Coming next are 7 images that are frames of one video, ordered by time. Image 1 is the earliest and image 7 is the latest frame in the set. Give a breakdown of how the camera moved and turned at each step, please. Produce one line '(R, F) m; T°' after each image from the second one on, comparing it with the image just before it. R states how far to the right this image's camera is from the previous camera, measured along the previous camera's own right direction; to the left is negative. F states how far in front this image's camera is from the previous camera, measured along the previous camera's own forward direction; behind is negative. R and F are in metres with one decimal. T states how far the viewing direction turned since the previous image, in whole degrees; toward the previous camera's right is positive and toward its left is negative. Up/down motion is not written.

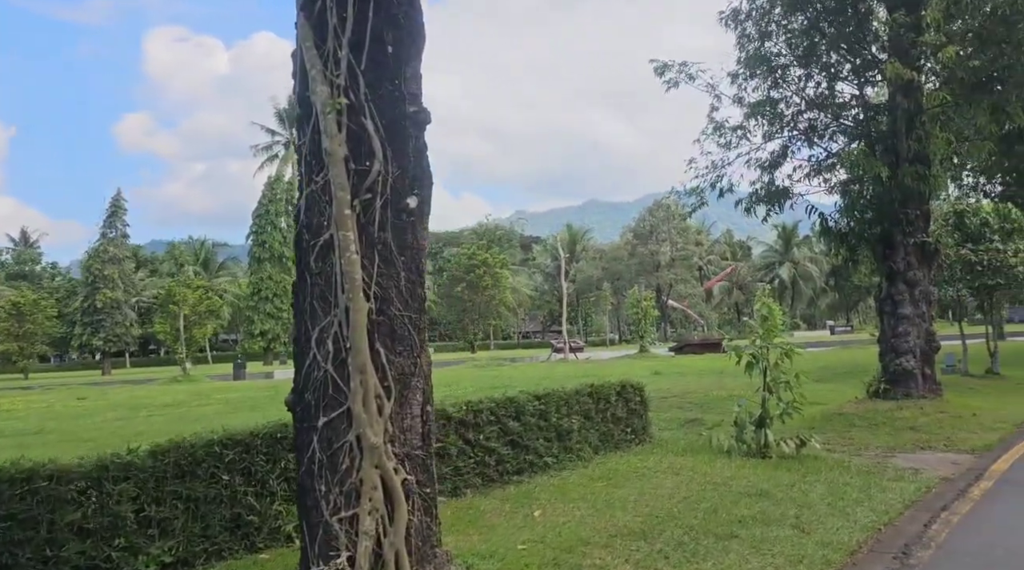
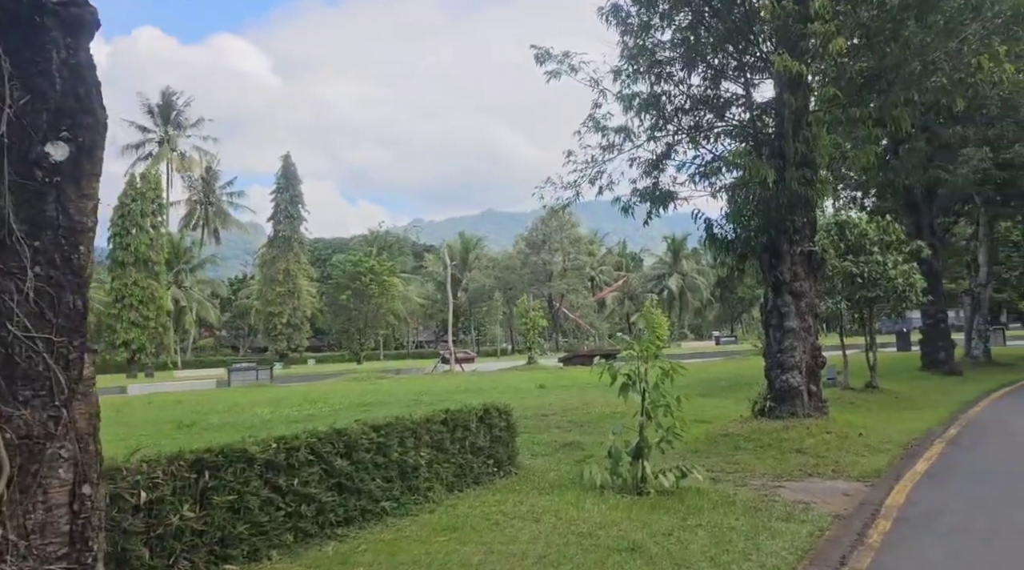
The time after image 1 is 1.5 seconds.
(+0.5, +1.2) m; +7°
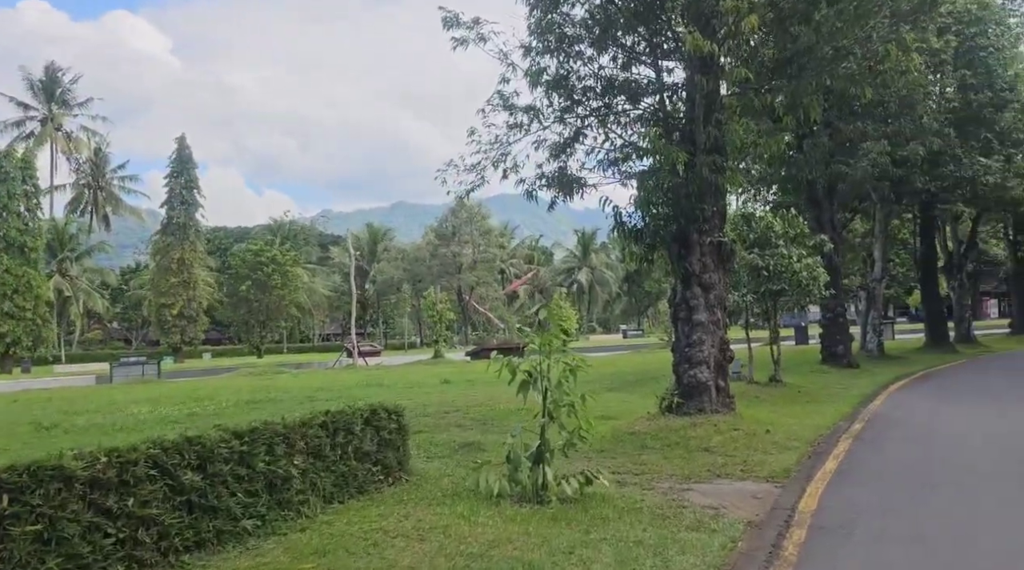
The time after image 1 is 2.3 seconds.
(+0.2, +0.7) m; +6°
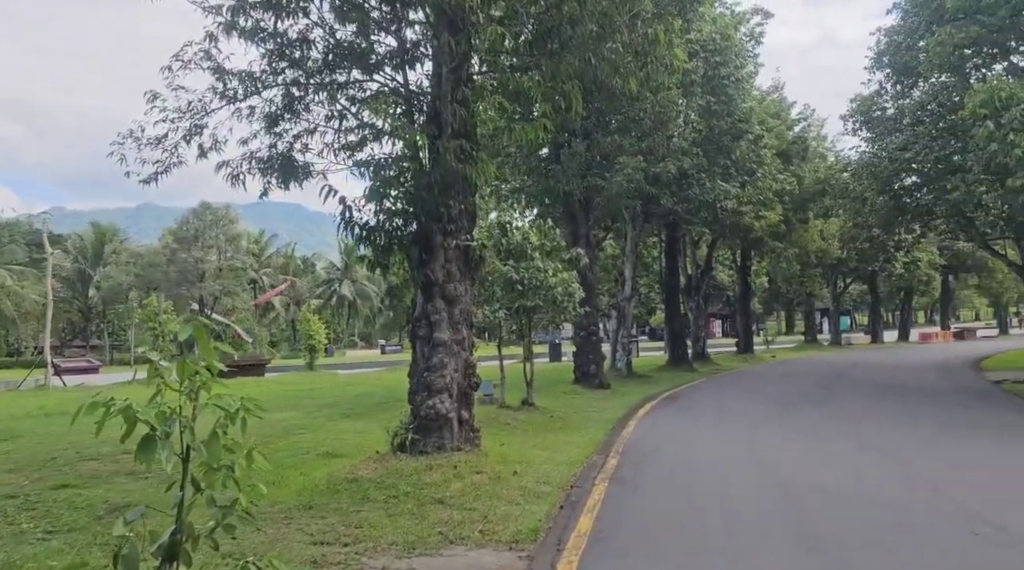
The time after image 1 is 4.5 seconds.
(+0.7, +2.0) m; +16°
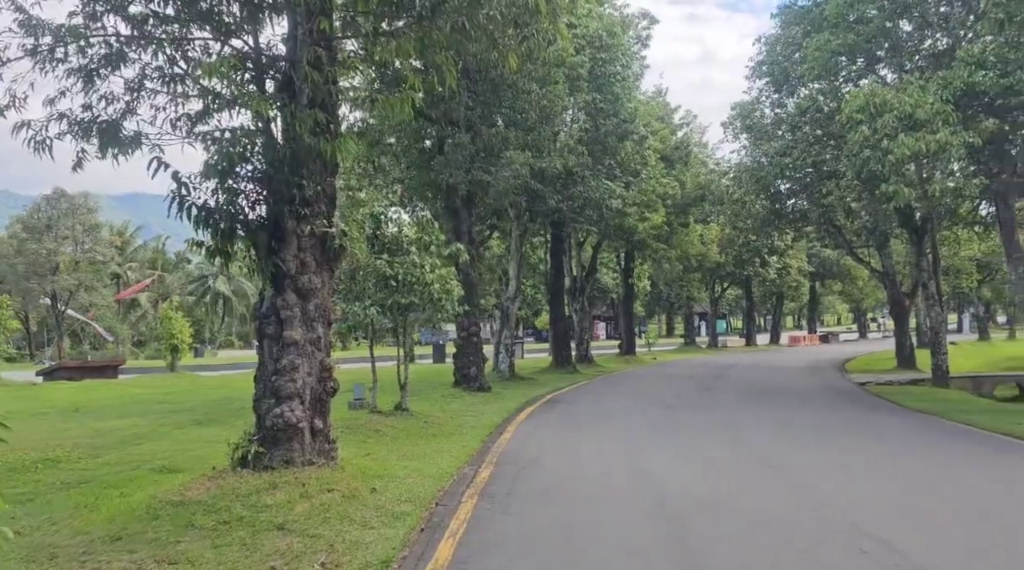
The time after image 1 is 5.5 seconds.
(+0.2, +0.9) m; +8°
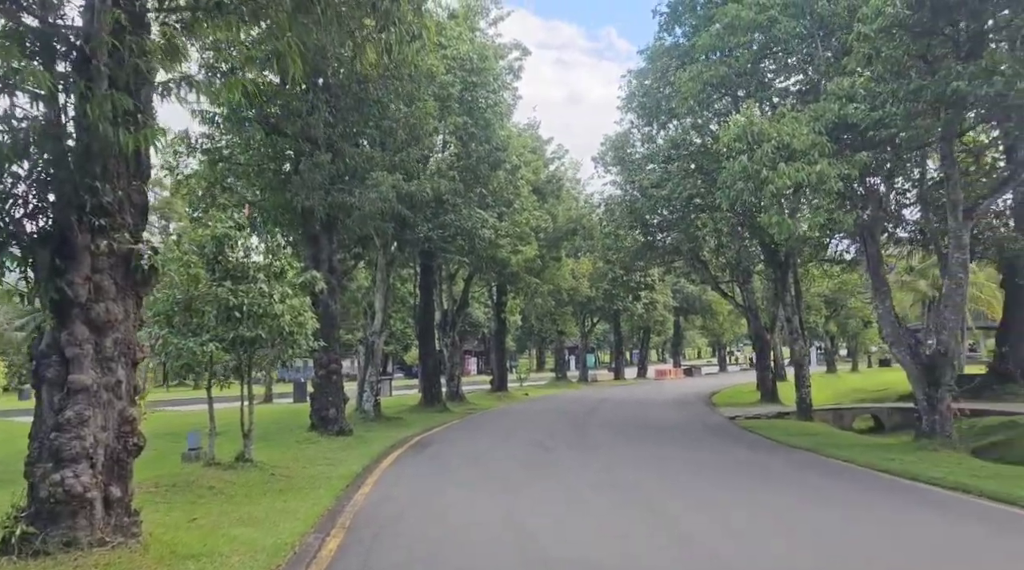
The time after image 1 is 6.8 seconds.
(+0.1, +1.3) m; +9°
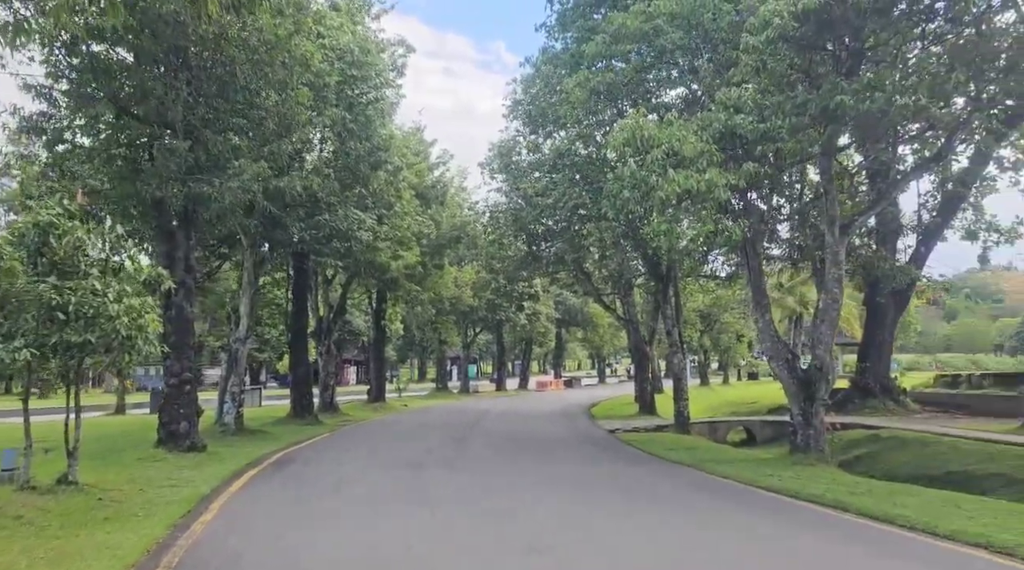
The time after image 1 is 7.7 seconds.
(+0.2, +0.9) m; +8°
